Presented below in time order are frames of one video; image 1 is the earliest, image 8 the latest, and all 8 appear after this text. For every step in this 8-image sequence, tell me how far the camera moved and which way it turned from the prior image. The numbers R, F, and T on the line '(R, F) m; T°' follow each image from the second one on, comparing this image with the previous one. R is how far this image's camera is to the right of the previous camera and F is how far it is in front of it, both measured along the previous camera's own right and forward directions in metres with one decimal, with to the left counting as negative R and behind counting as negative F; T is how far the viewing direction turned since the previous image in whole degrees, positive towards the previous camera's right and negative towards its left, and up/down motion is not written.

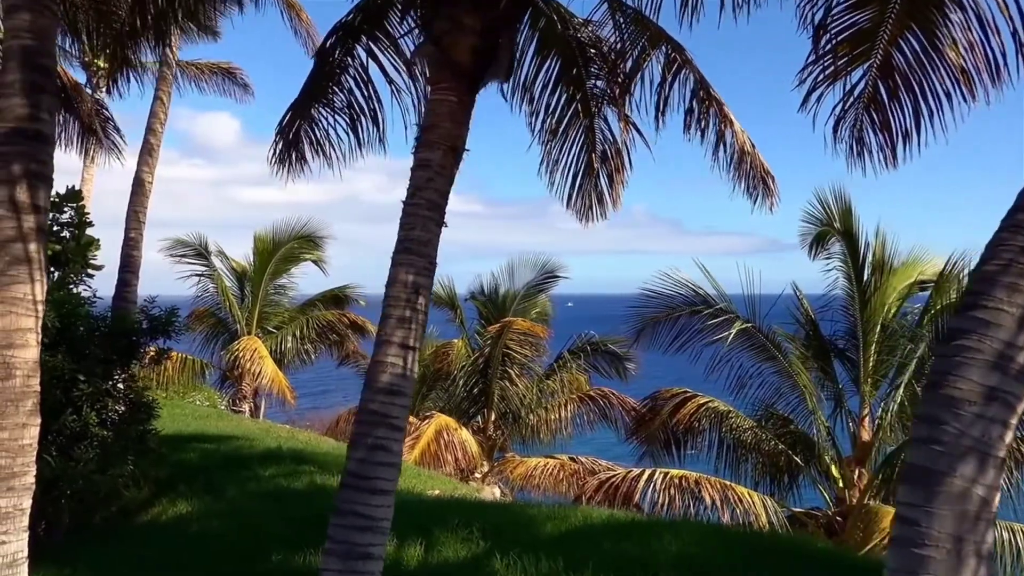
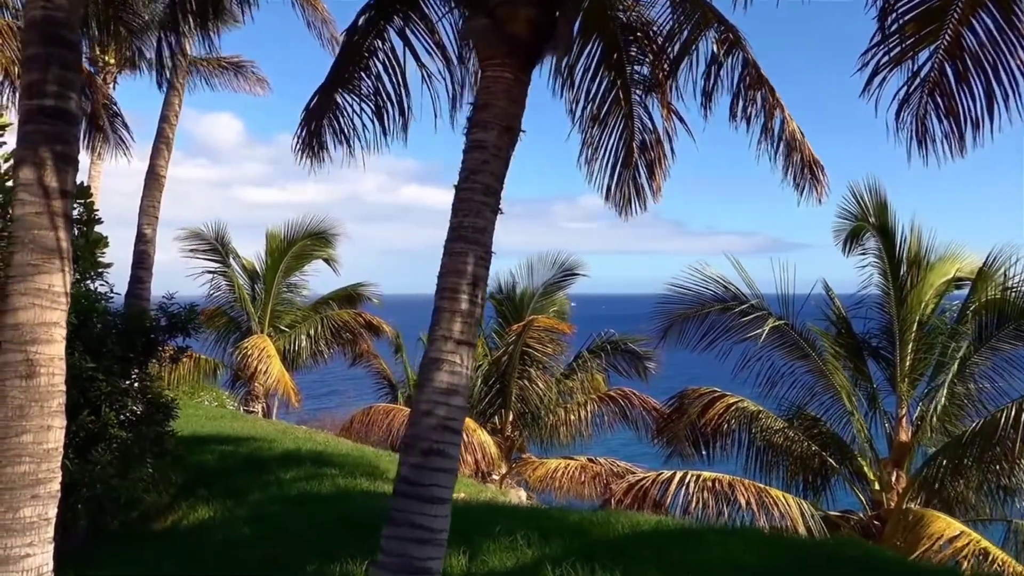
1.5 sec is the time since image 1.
(-0.3, +0.3) m; 0°
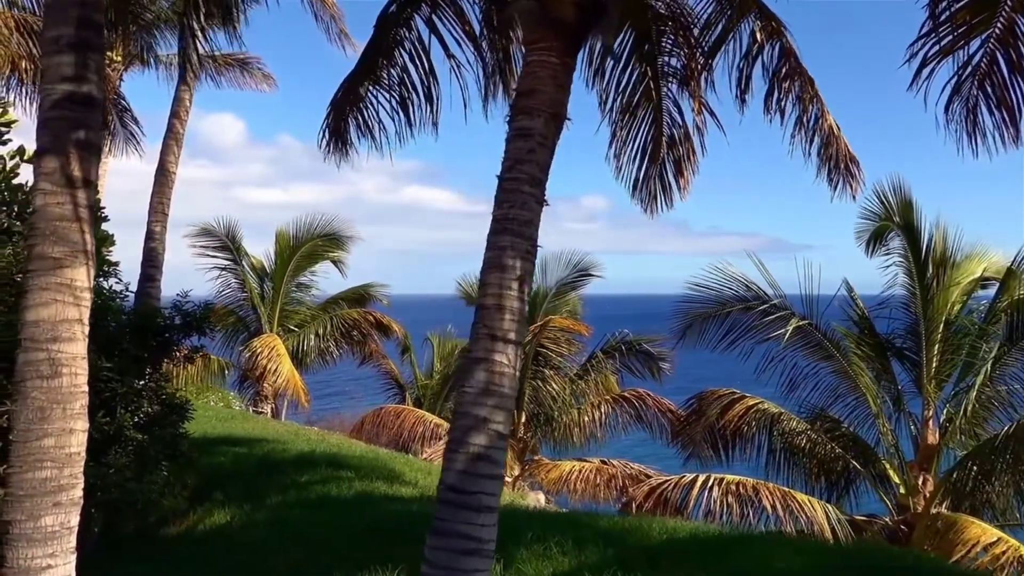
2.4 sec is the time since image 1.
(-0.2, +0.2) m; 0°
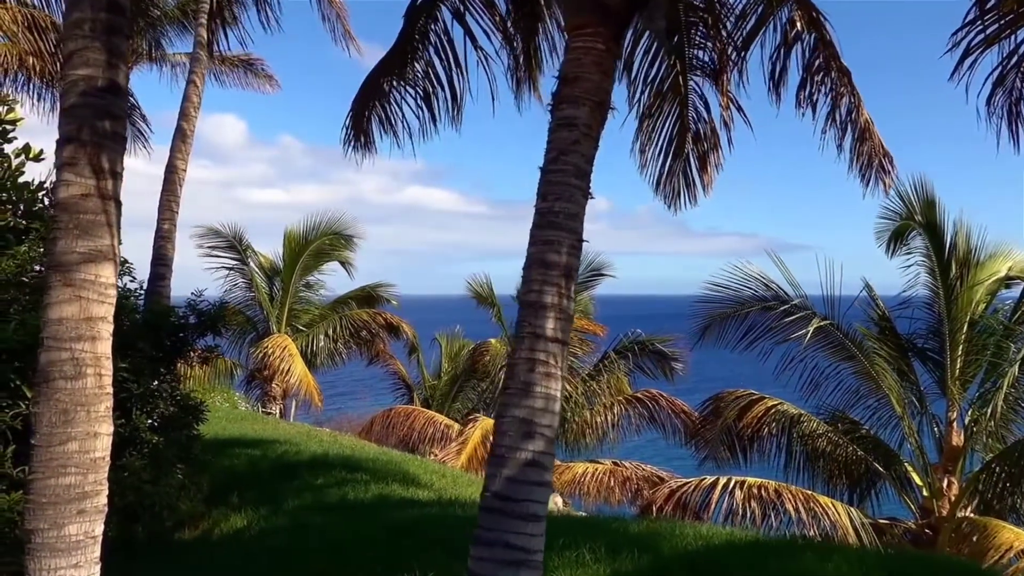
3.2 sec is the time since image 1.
(-0.2, +0.2) m; 0°
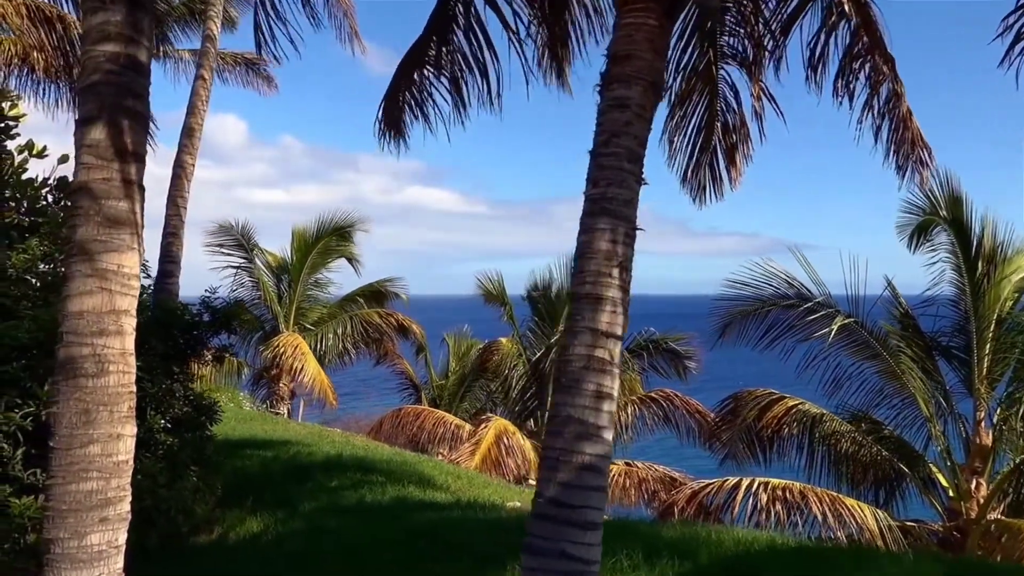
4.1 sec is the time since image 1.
(-0.2, +0.2) m; 0°
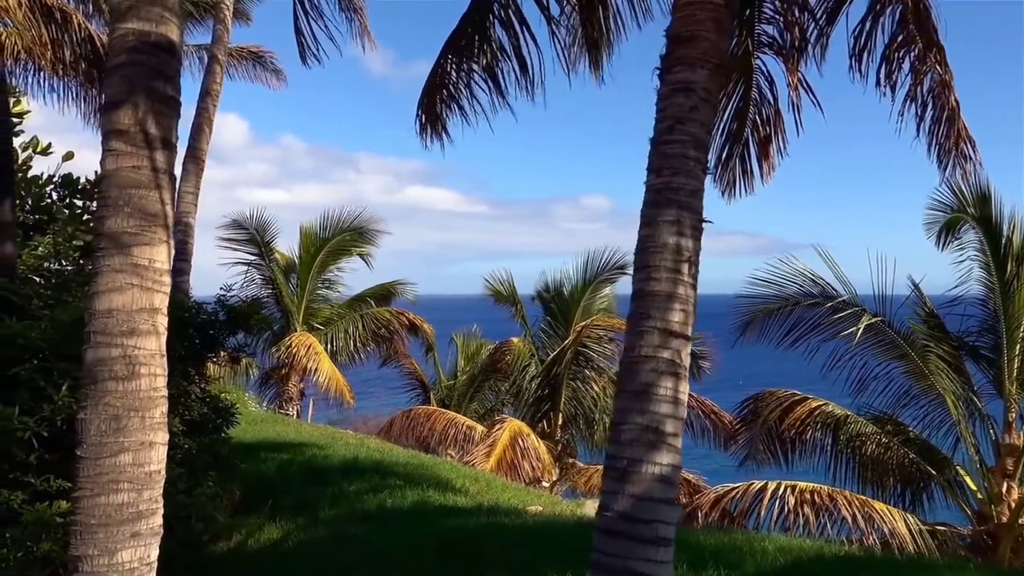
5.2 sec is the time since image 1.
(-0.2, +0.2) m; 0°
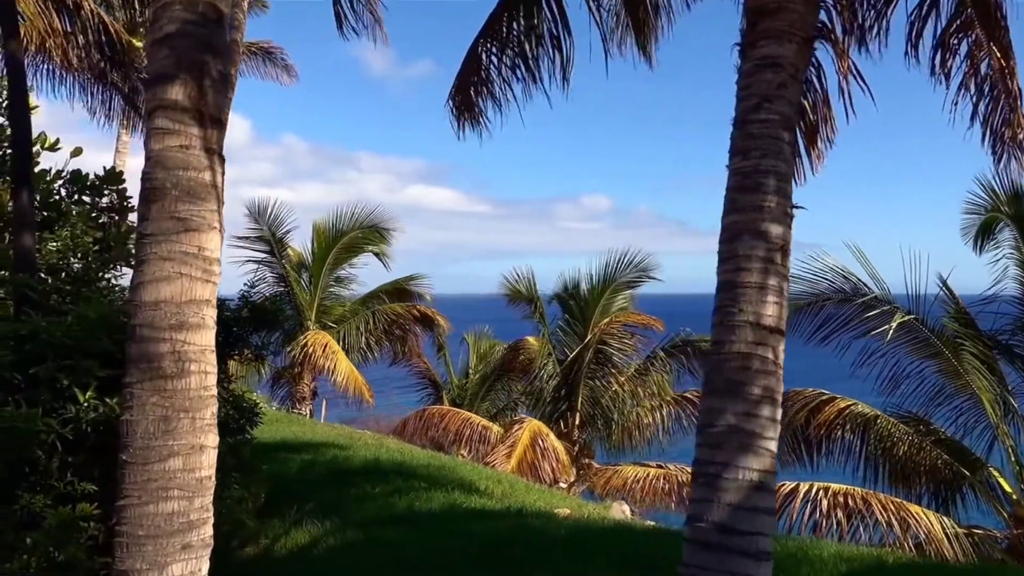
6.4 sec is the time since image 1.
(-0.2, +0.2) m; 0°
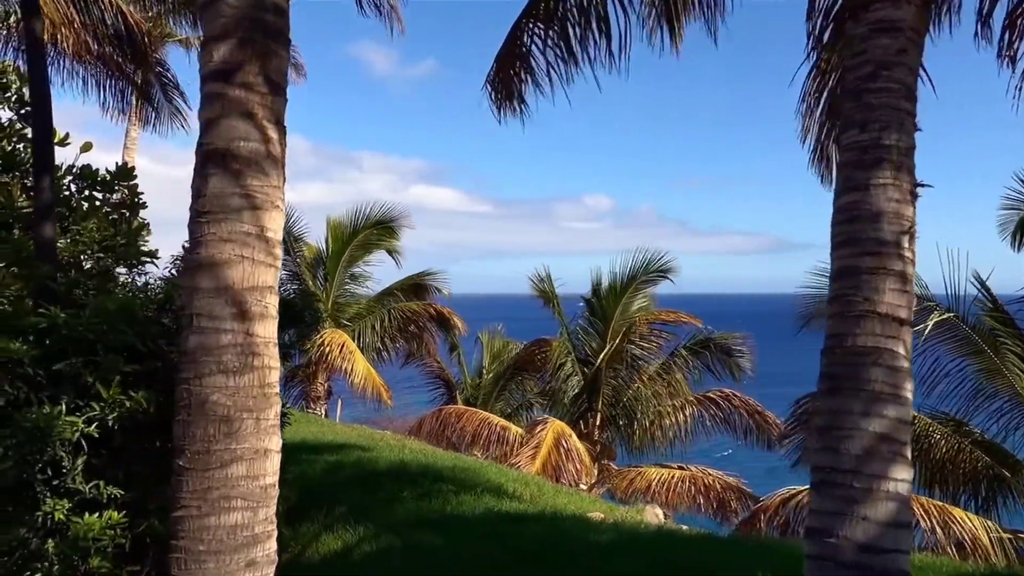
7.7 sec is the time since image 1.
(-0.3, +0.3) m; 0°
